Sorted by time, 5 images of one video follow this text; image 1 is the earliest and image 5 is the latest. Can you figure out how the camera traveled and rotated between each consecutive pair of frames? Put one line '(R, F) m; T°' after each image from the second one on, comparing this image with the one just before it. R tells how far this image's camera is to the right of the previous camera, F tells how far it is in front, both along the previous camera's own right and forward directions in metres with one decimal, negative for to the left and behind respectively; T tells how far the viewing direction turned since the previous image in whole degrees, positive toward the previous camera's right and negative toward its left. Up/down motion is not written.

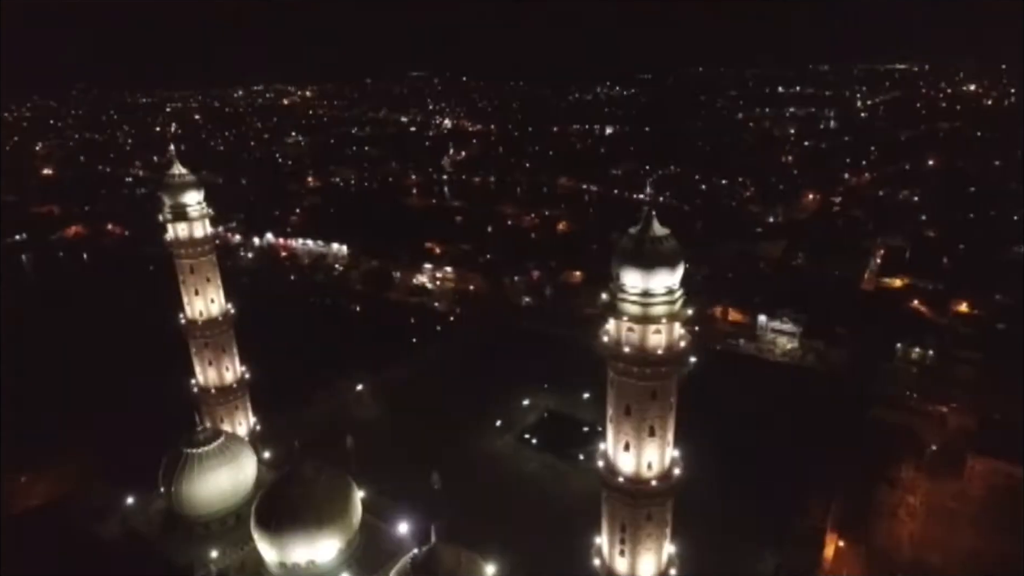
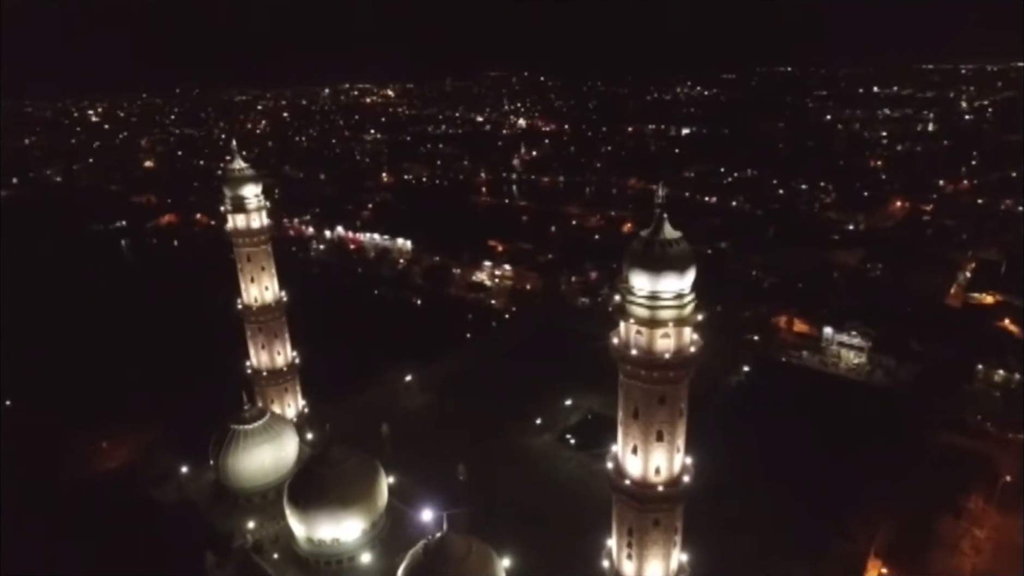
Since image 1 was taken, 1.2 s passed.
(+1.5, -0.2) m; -6°
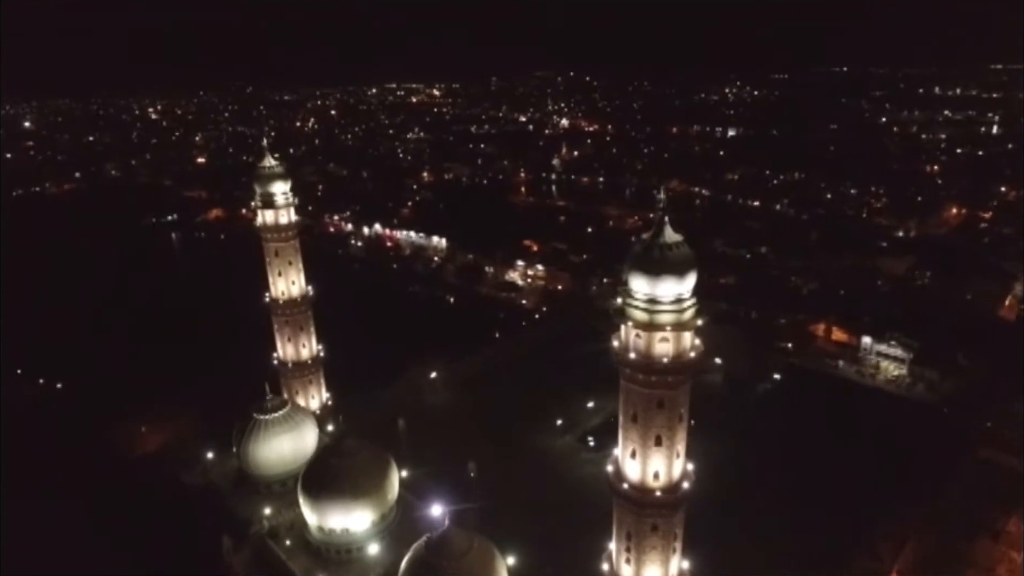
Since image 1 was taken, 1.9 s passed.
(+1.0, -0.1) m; -4°
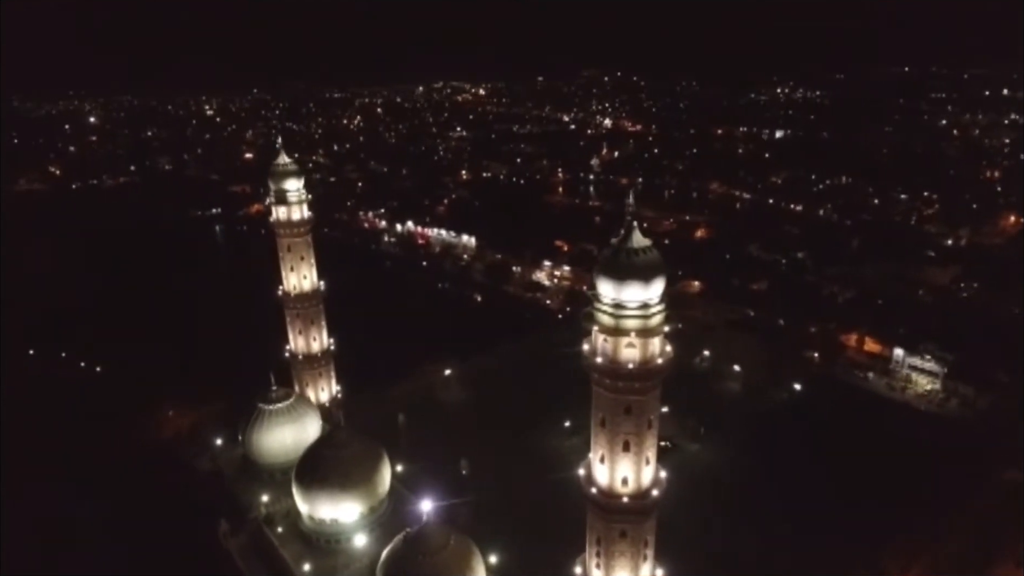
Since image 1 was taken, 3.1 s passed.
(+1.8, 0.0) m; -4°
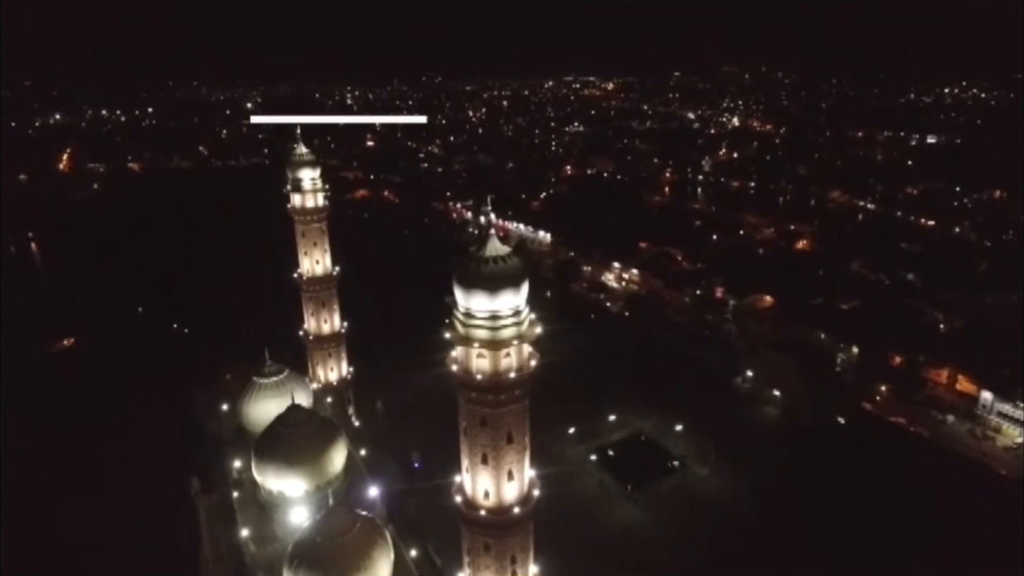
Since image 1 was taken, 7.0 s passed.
(+6.1, +1.0) m; -13°
